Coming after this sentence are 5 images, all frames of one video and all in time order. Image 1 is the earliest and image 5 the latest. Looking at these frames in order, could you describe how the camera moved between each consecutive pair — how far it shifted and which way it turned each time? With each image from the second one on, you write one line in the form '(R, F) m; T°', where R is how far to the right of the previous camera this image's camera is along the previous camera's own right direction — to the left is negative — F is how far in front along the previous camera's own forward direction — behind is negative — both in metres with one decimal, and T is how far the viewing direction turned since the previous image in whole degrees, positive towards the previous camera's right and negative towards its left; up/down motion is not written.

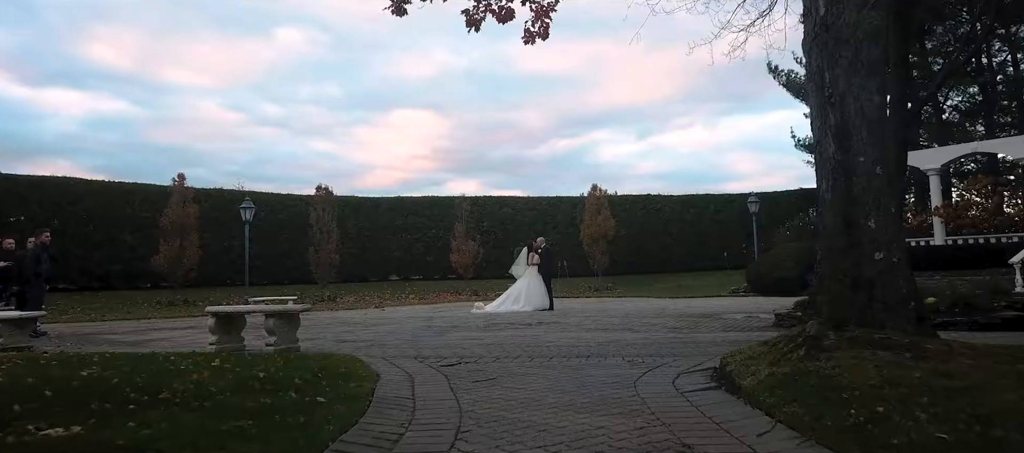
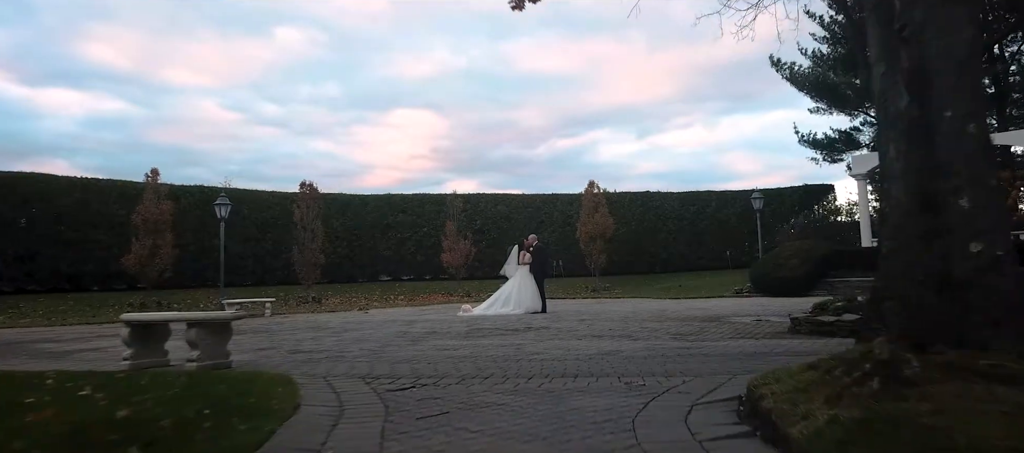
(+0.2, +1.0) m; 0°
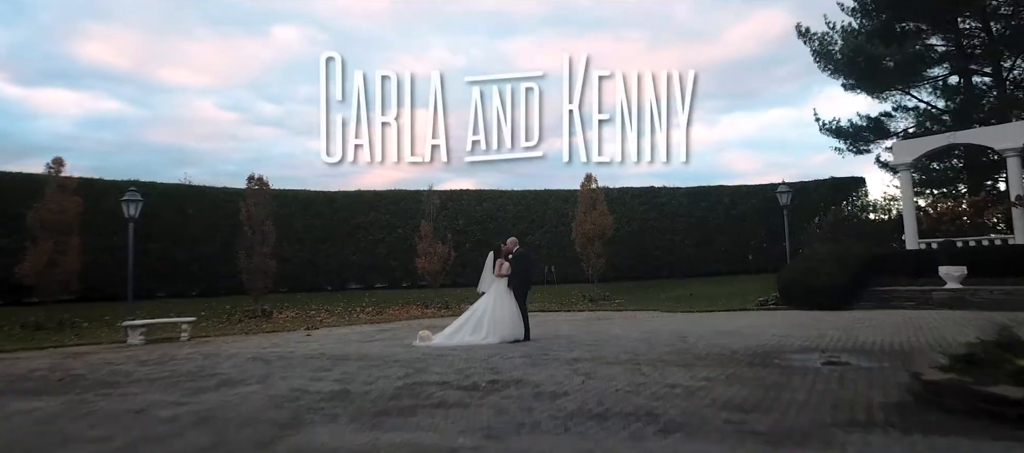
(+0.4, +3.3) m; 0°
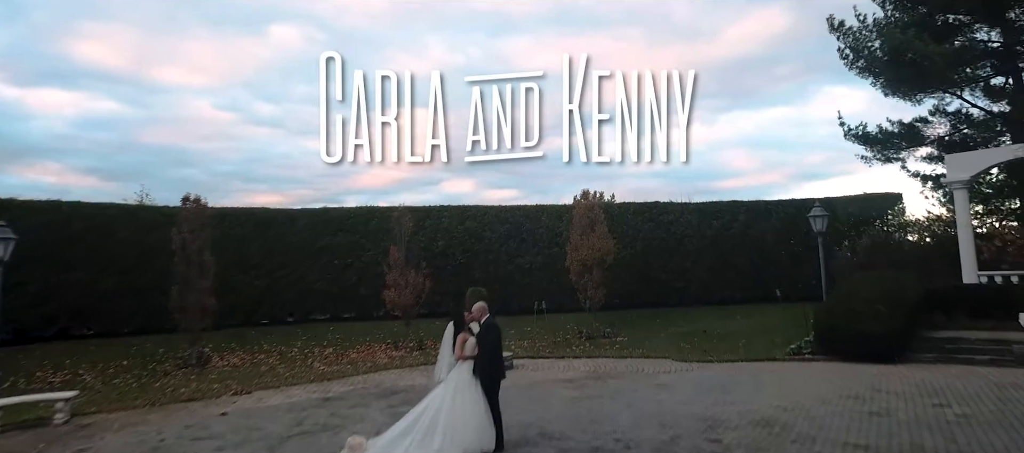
(+0.4, +3.0) m; 0°
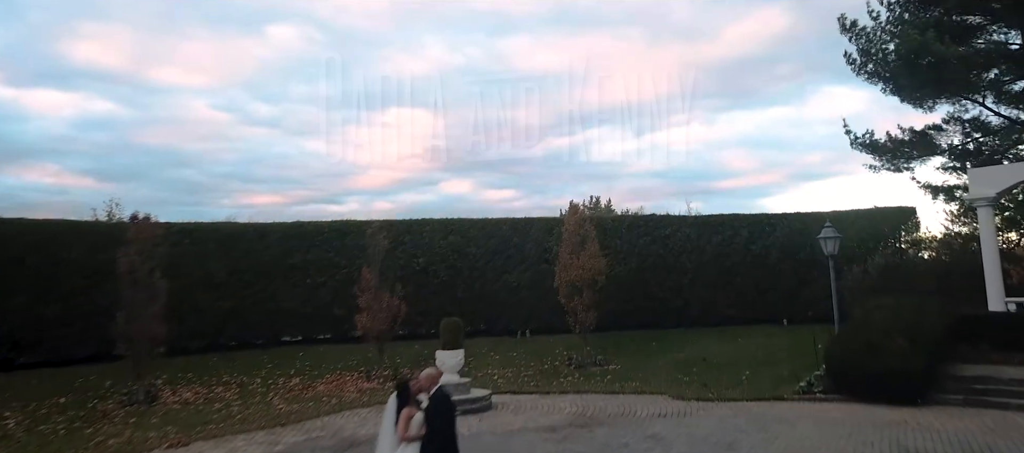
(+0.4, +1.5) m; 0°
